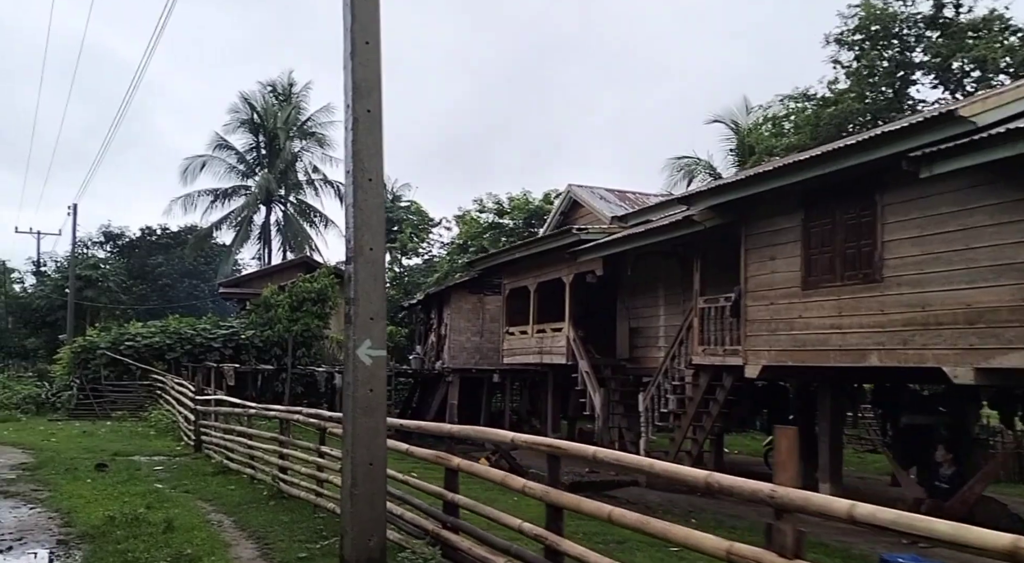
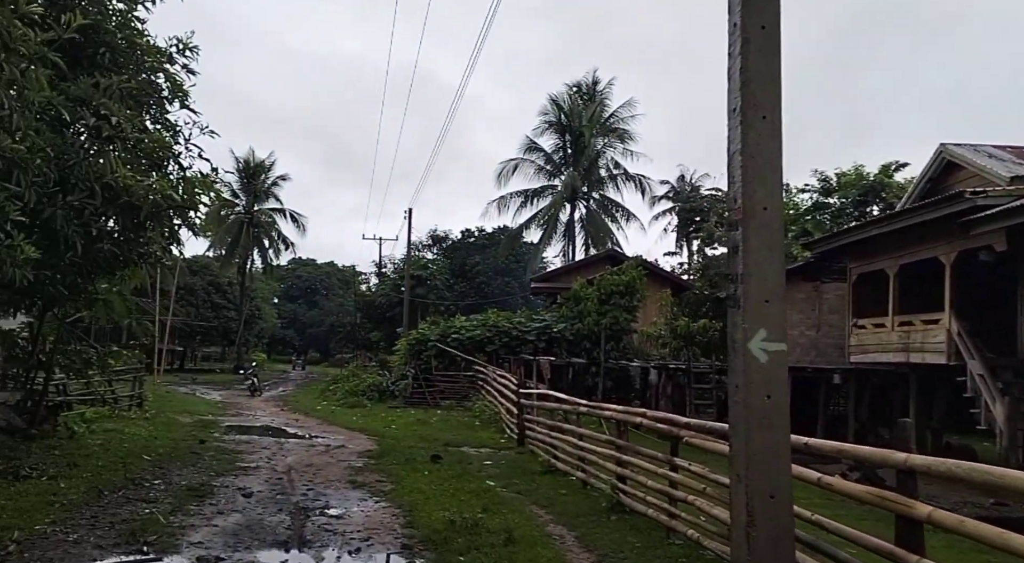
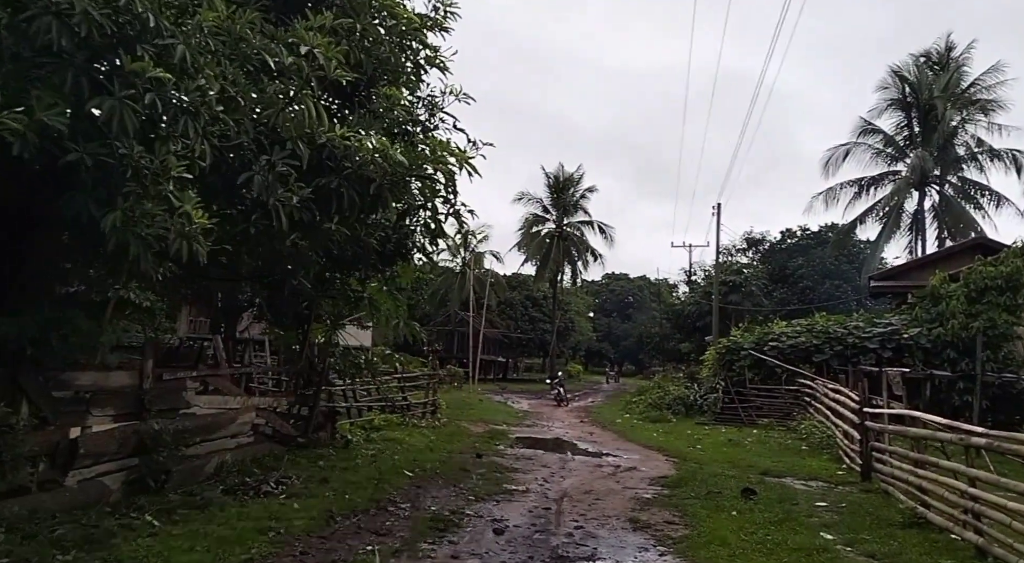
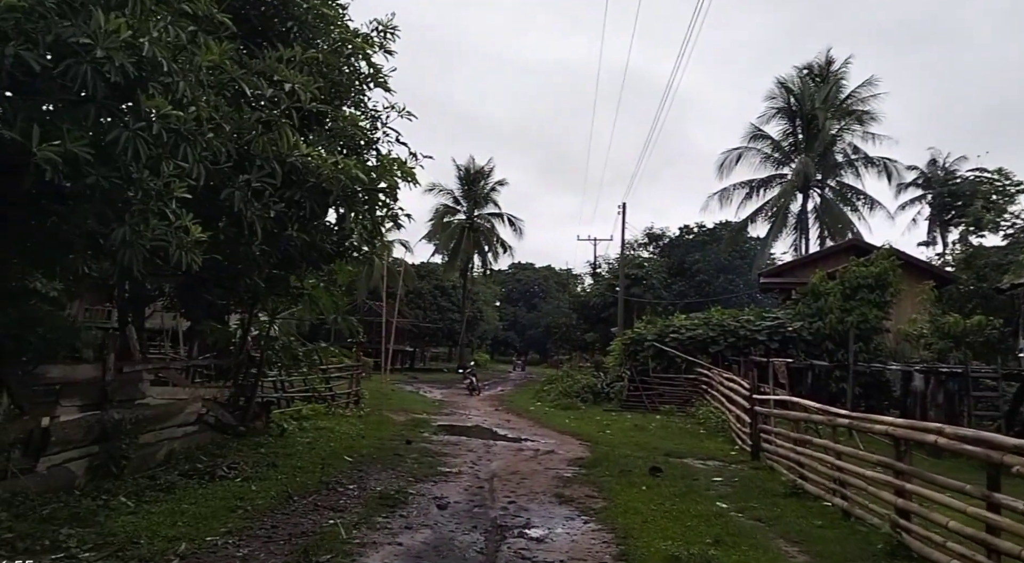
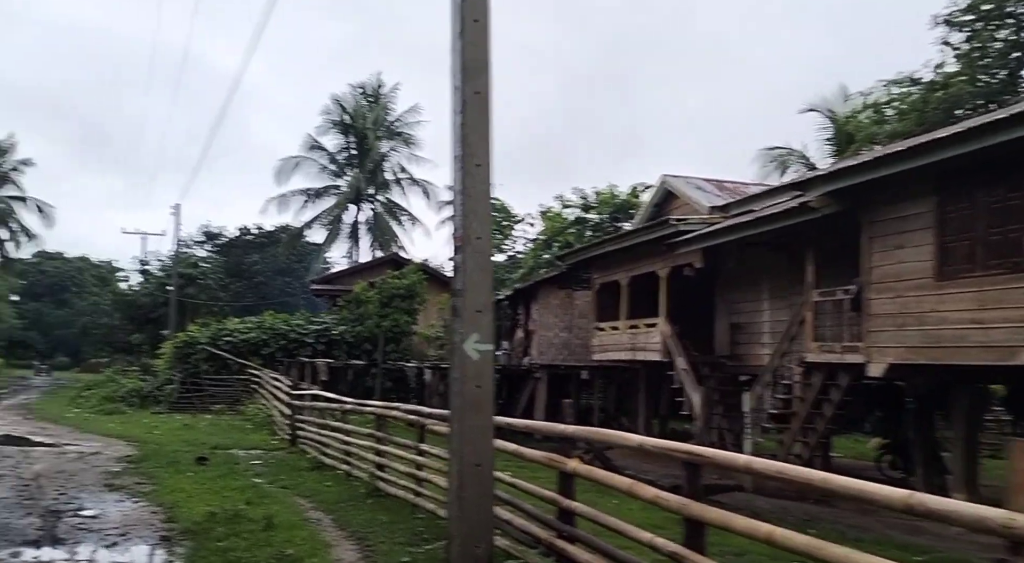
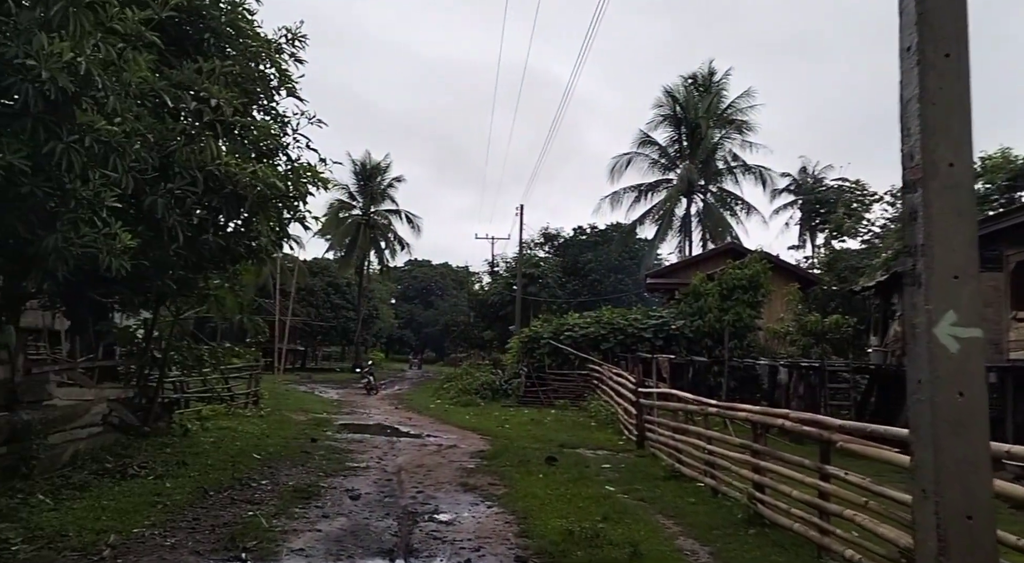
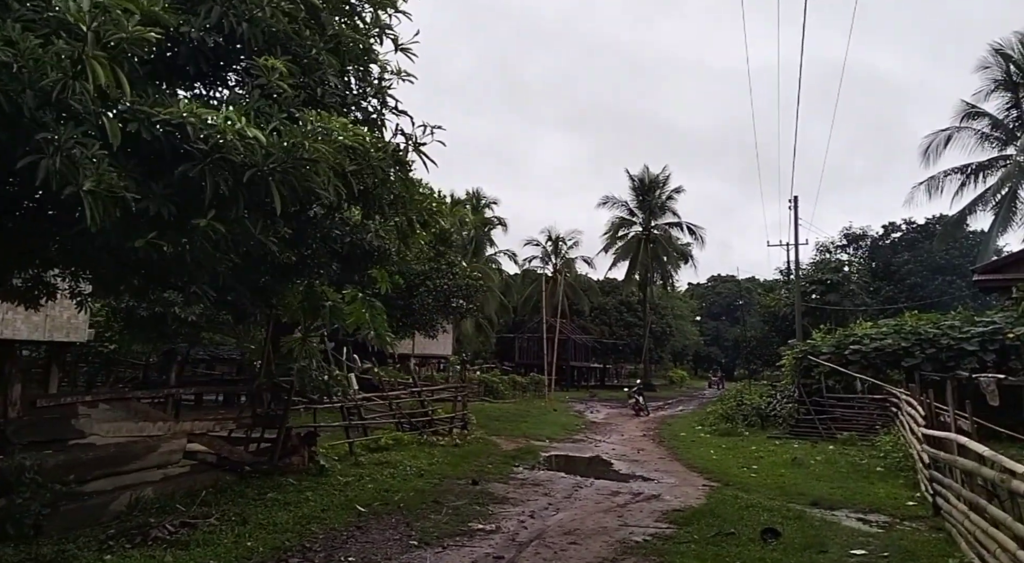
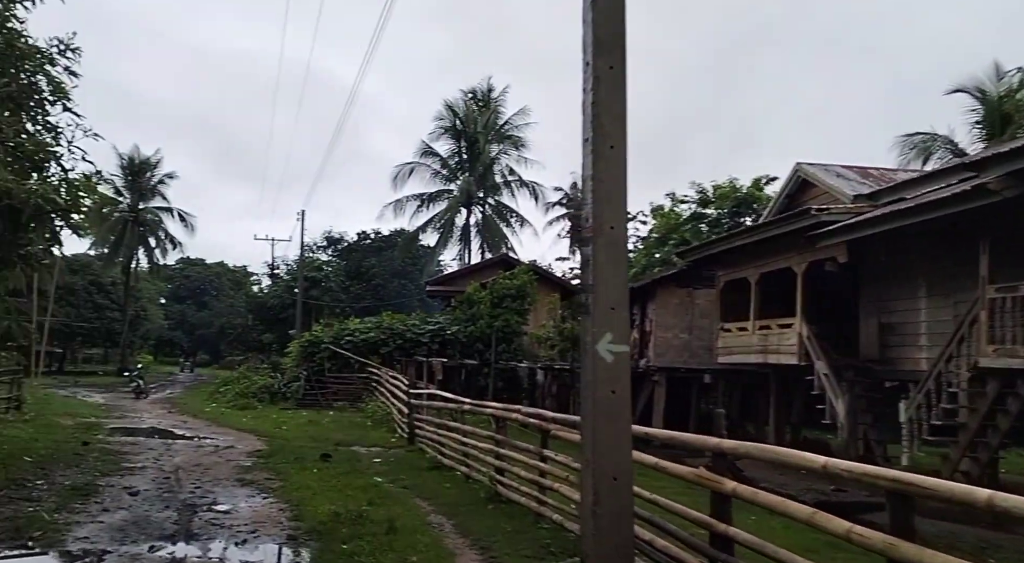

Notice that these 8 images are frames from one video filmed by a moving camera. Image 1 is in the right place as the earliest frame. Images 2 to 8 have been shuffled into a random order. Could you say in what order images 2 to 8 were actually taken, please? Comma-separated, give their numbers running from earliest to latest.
5, 8, 2, 6, 4, 3, 7
